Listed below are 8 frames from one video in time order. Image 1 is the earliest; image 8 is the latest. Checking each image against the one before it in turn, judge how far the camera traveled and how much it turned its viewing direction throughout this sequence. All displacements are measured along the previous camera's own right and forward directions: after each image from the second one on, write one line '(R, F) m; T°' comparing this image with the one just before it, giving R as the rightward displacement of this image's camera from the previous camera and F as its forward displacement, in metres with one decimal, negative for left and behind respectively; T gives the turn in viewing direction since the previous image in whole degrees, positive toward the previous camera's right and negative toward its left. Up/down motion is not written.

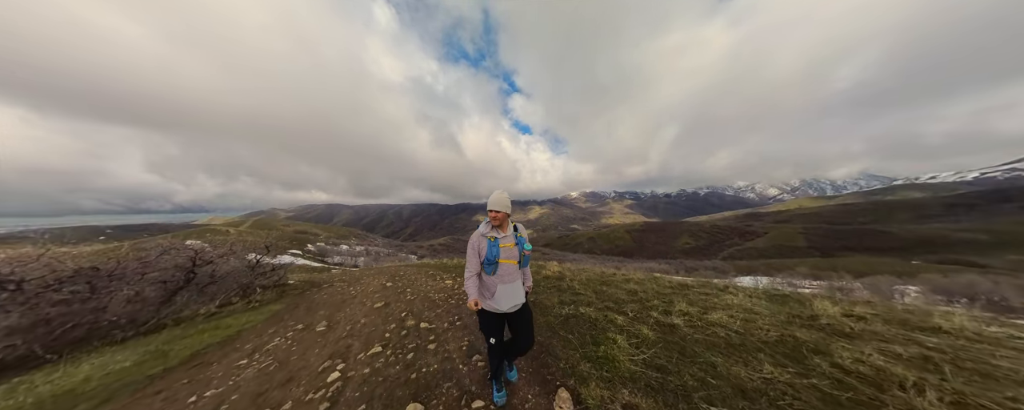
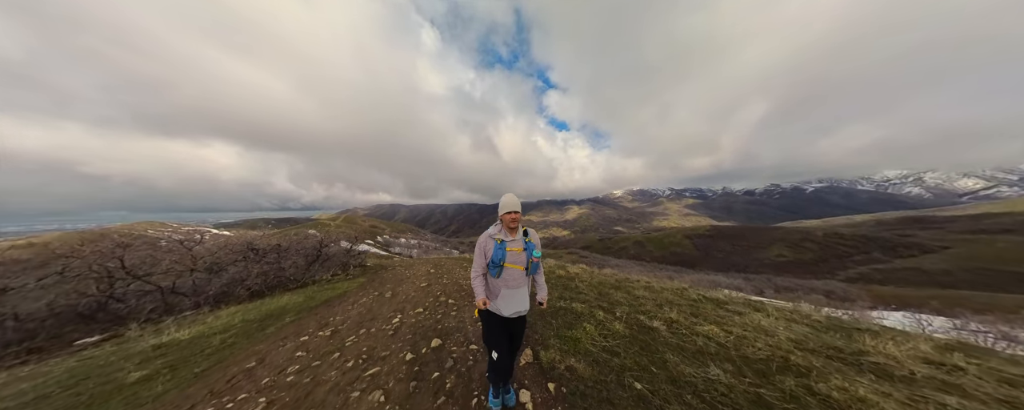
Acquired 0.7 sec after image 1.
(+1.6, -2.3) m; -10°
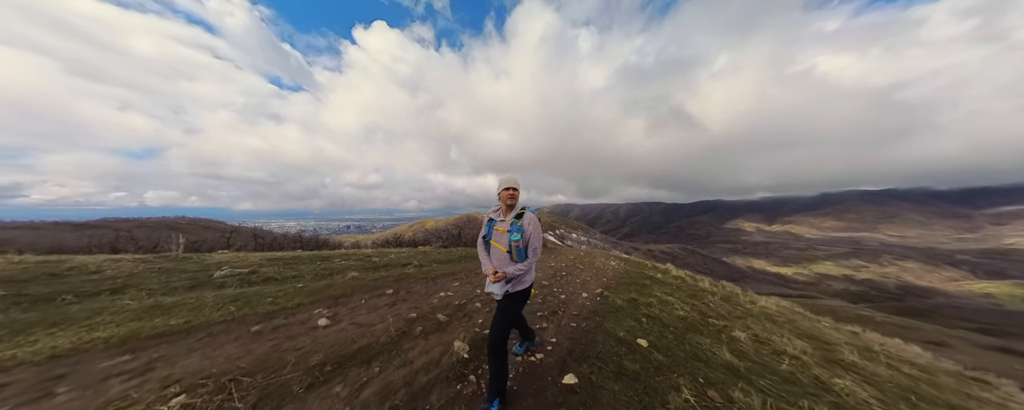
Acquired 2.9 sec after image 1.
(+6.6, -7.7) m; -46°
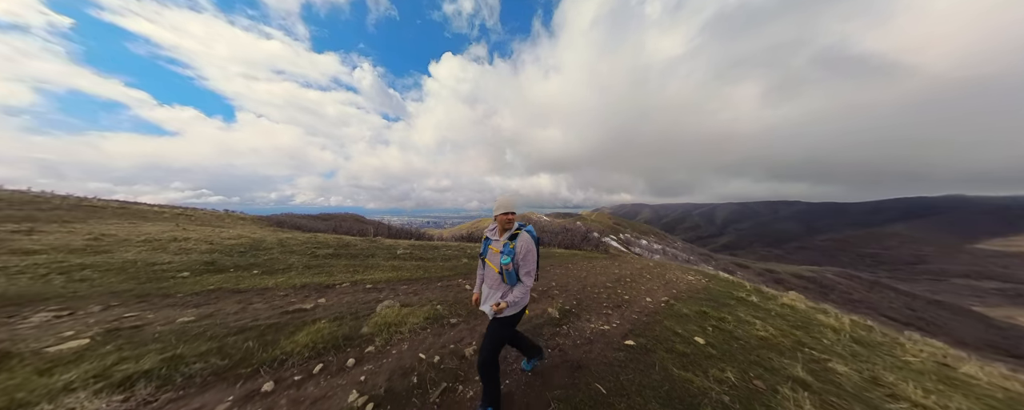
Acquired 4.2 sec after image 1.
(-0.8, -2.9) m; -14°
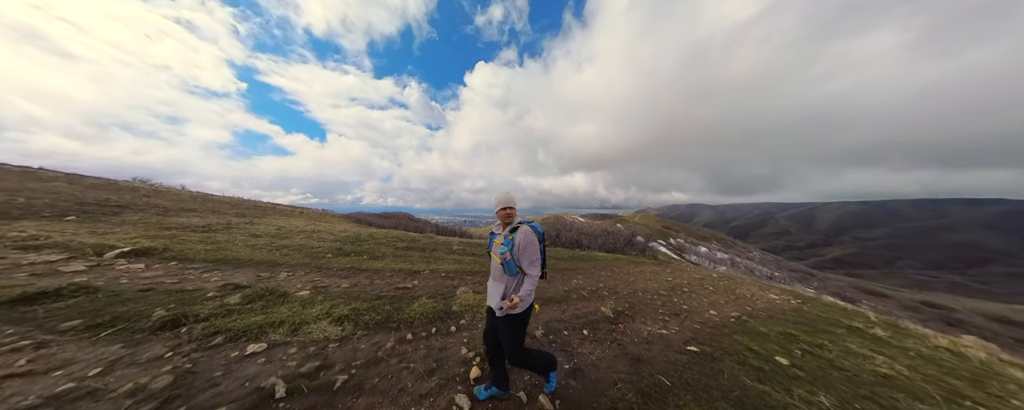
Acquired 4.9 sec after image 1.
(-0.7, -0.7) m; -8°
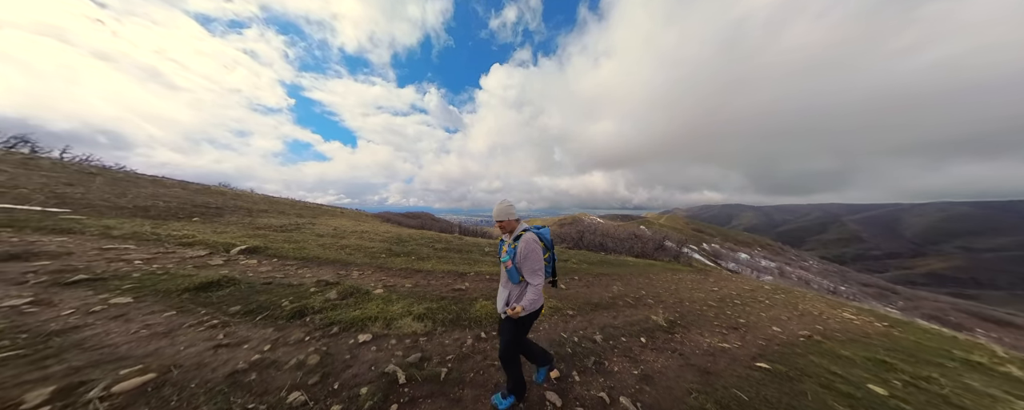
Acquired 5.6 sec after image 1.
(-1.0, 0.0) m; -4°
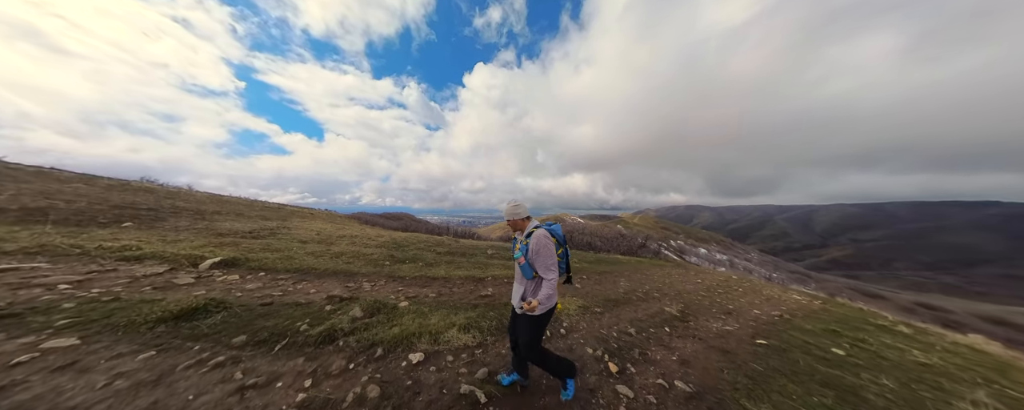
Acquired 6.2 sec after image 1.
(-1.3, +0.6) m; +5°
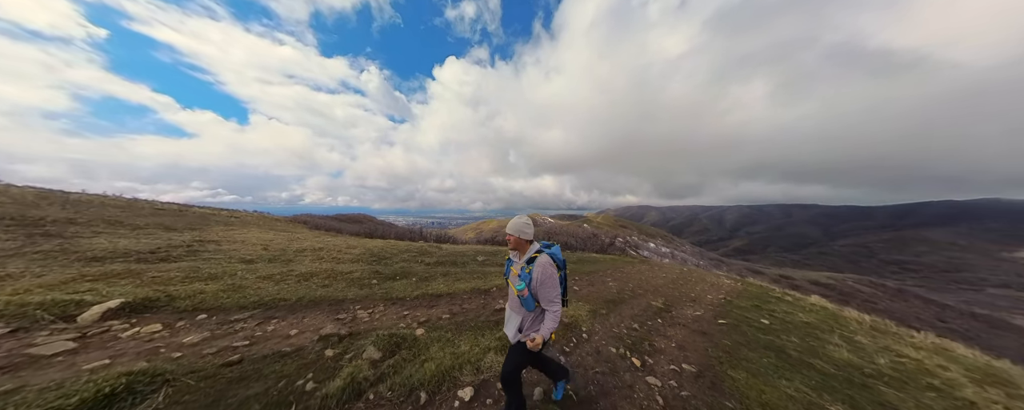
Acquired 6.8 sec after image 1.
(-1.1, +0.7) m; +8°
